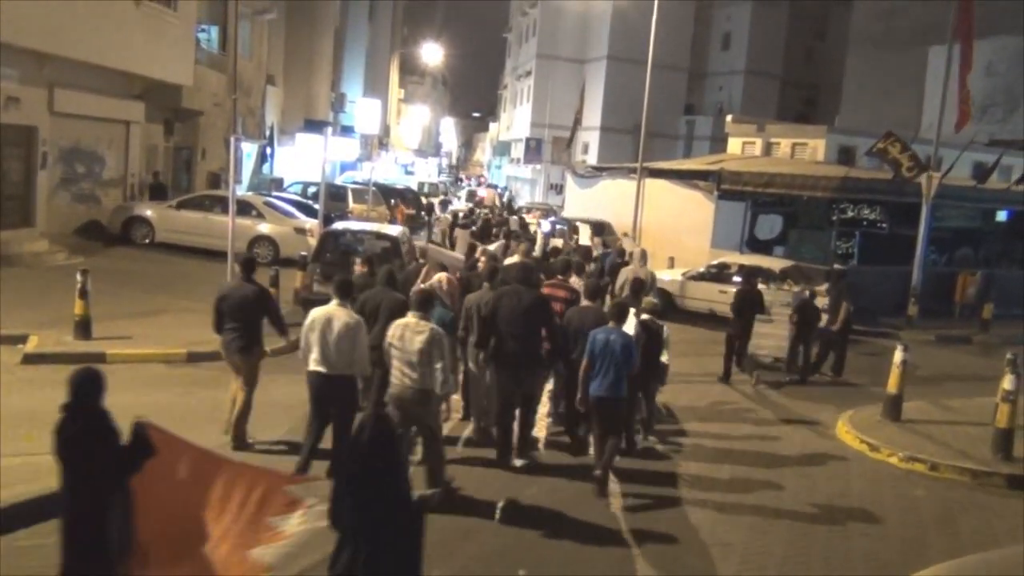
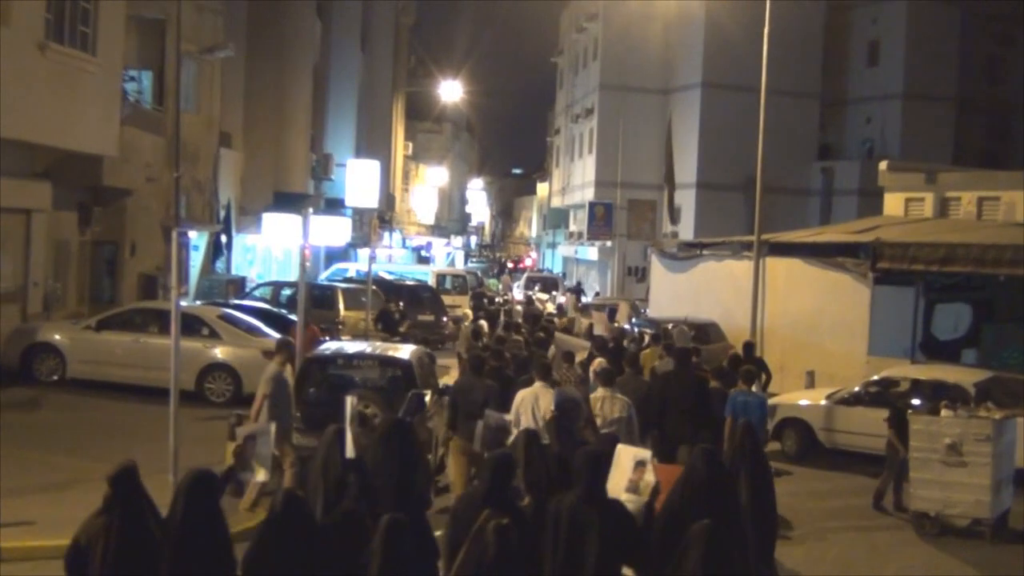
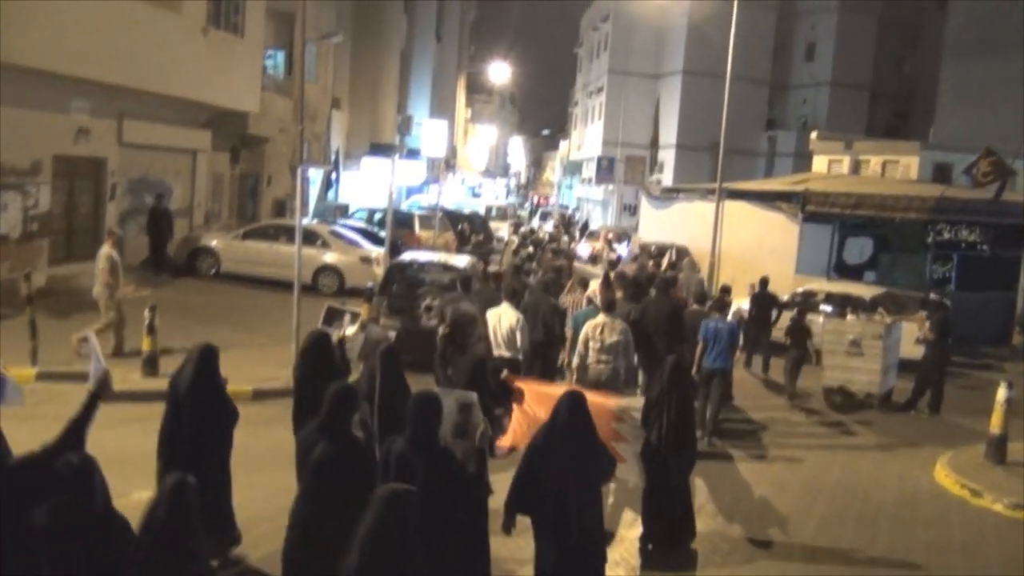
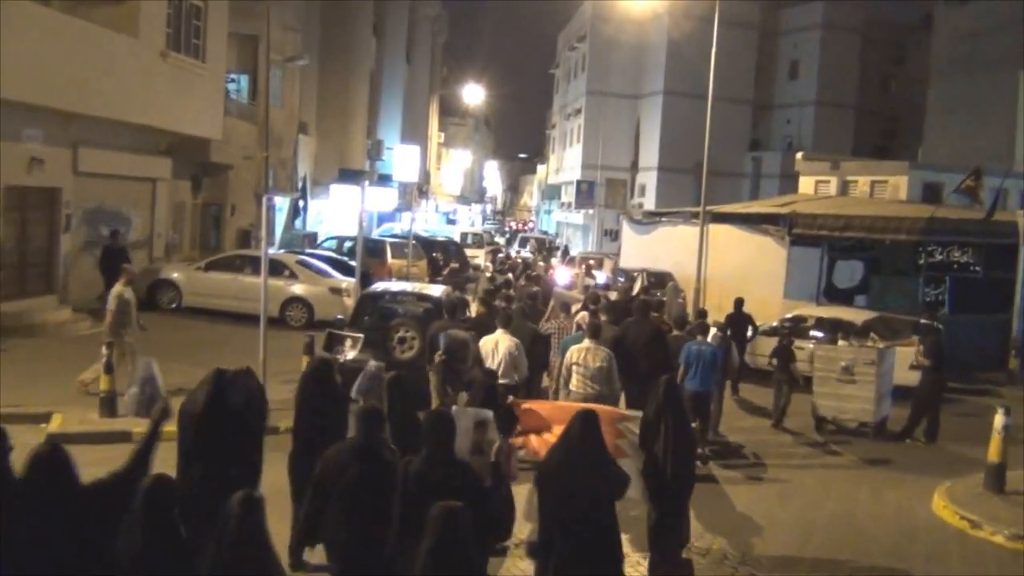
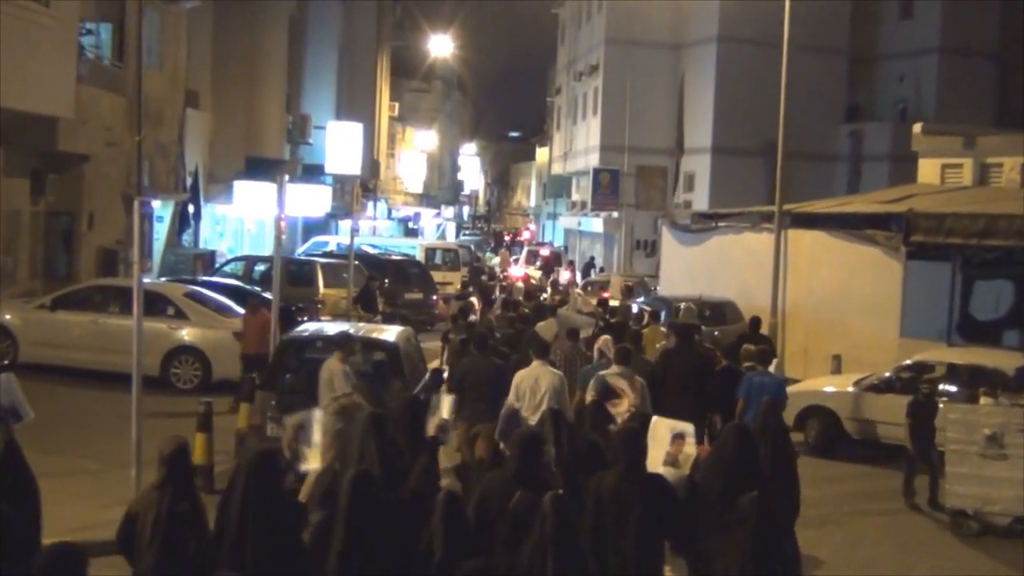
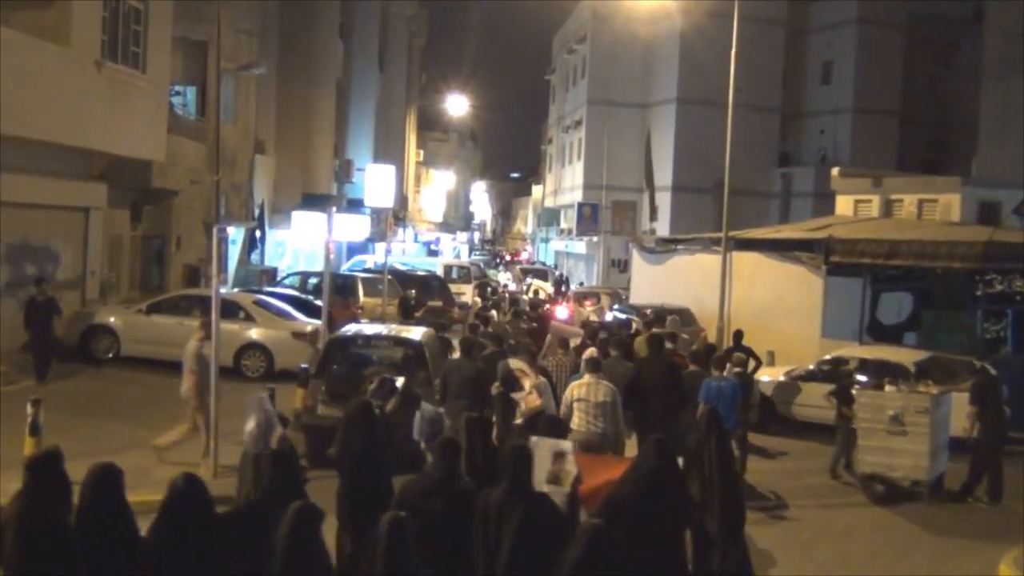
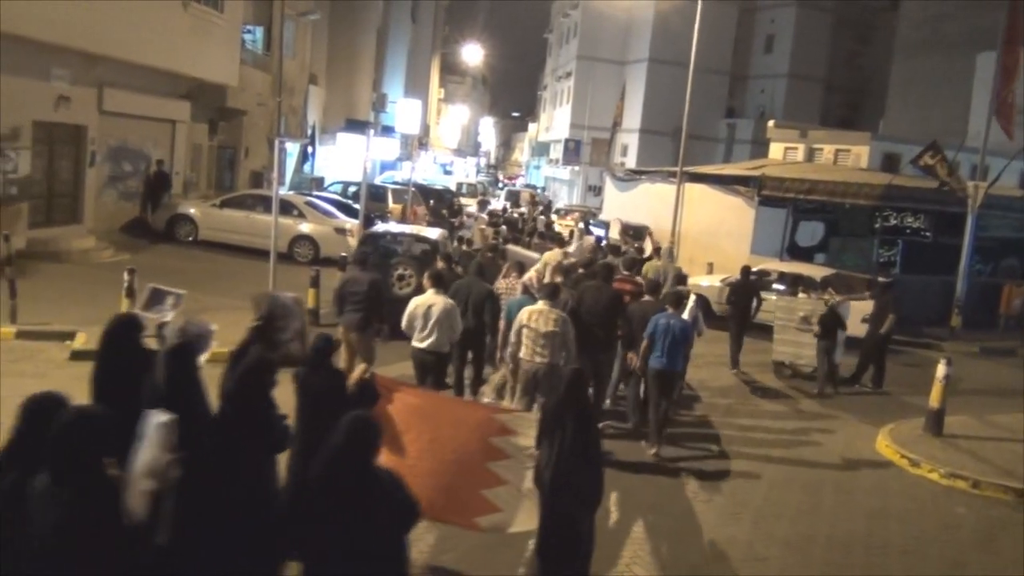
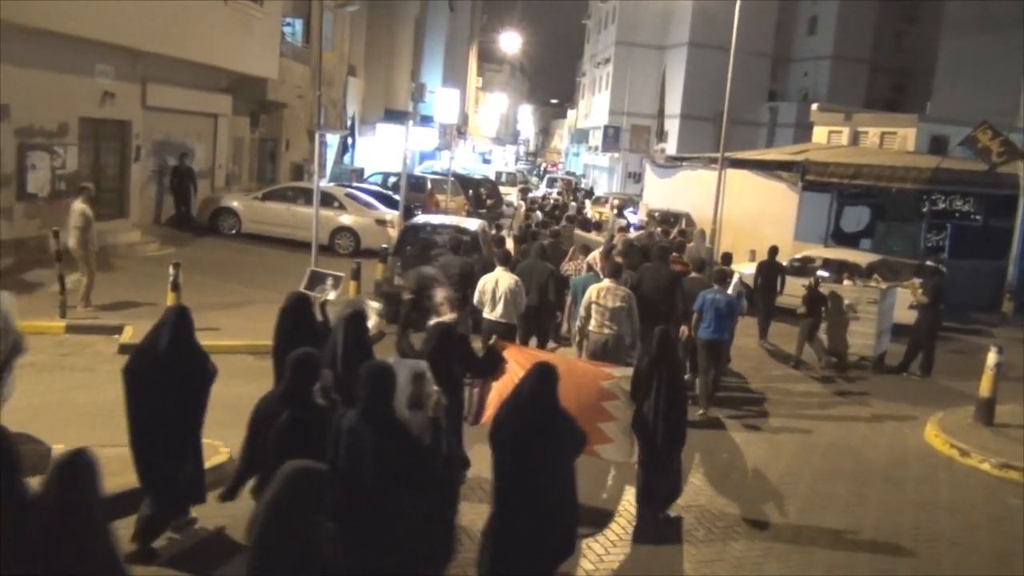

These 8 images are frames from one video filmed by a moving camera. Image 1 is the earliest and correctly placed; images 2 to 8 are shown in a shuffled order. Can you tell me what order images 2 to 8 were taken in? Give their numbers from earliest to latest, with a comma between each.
7, 8, 3, 4, 6, 2, 5
